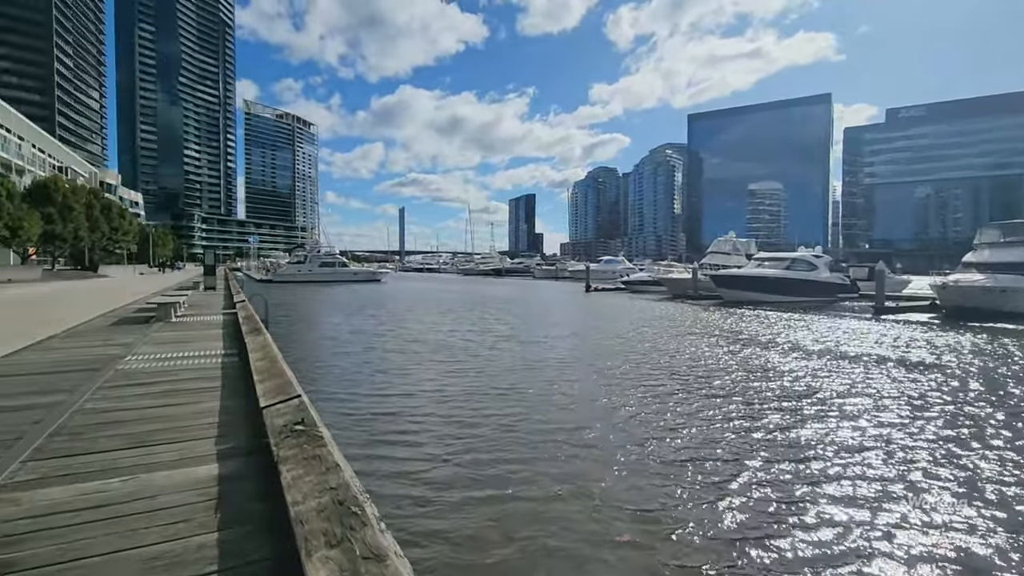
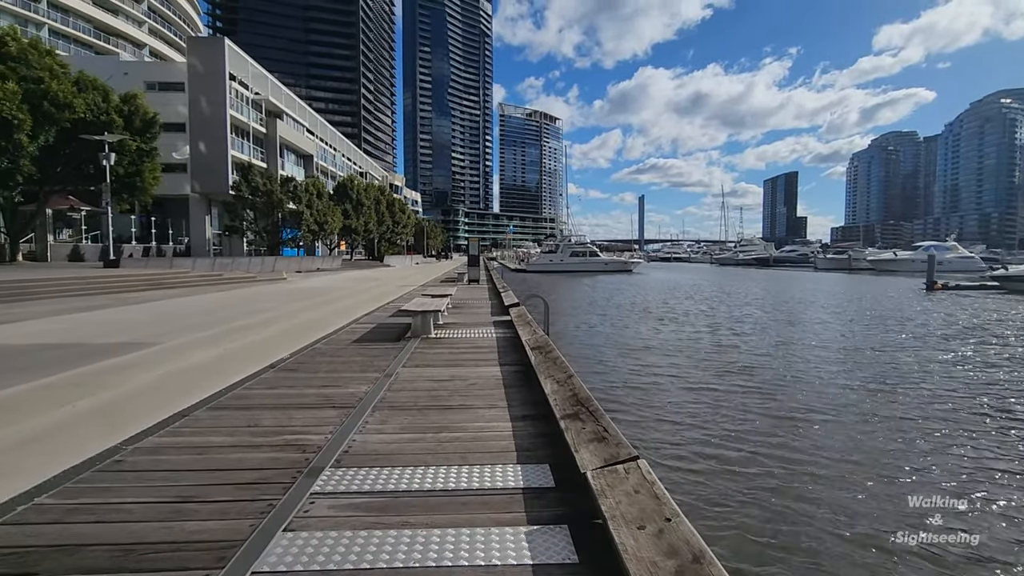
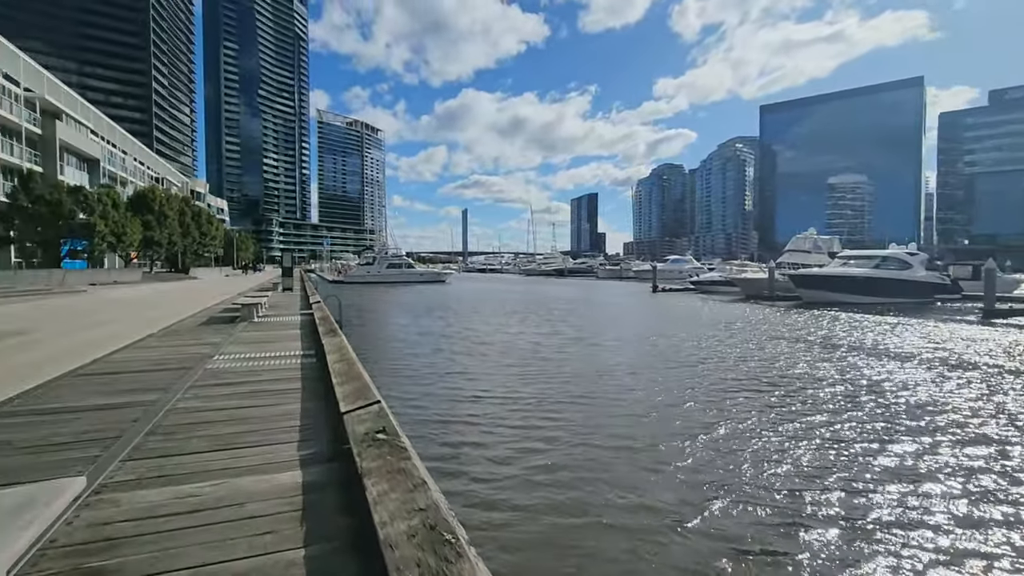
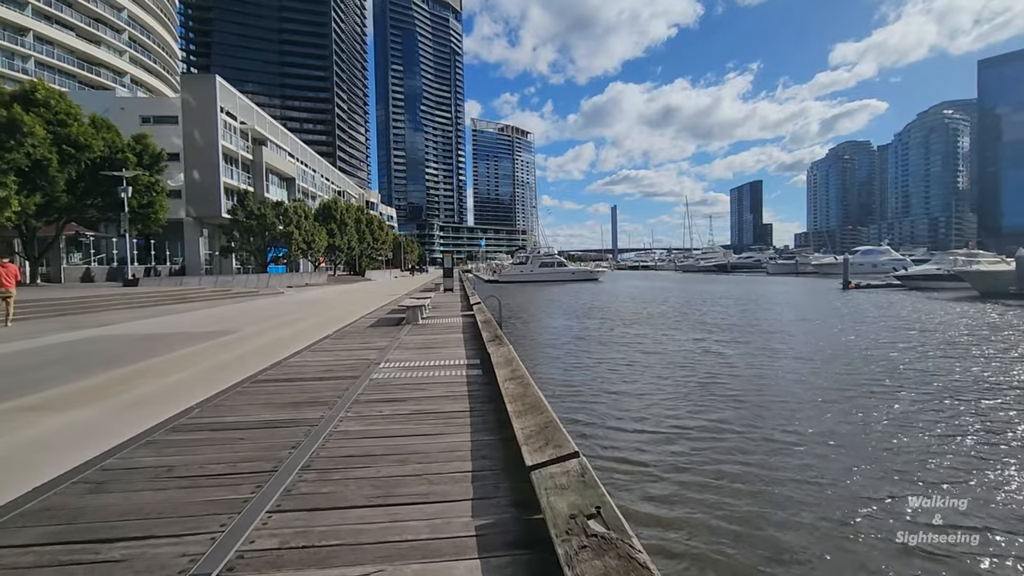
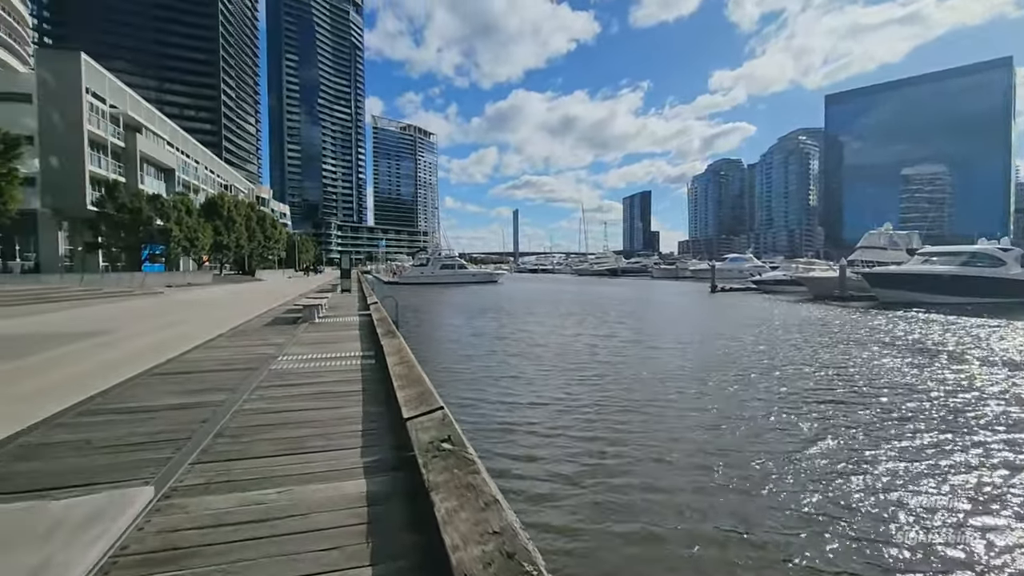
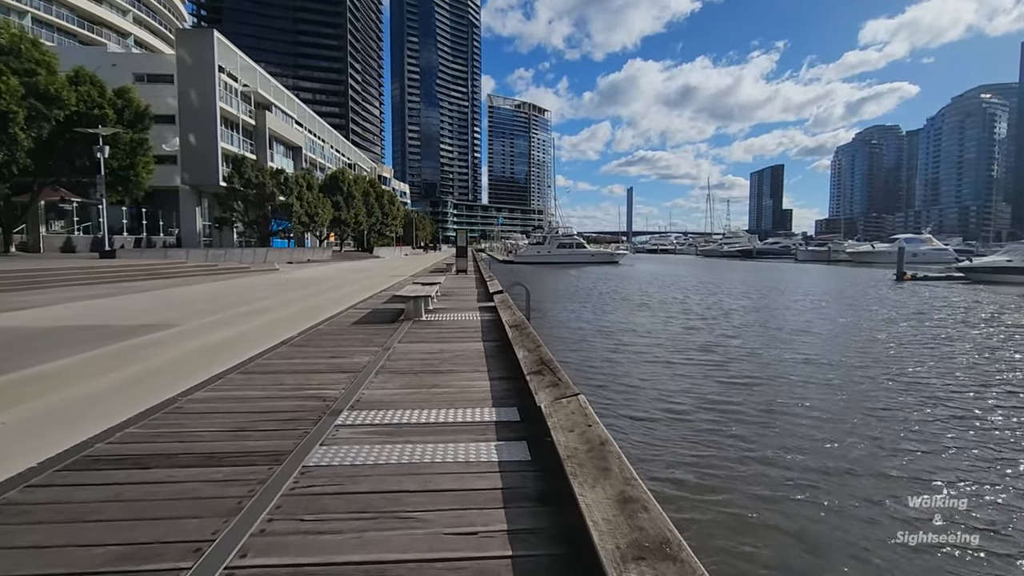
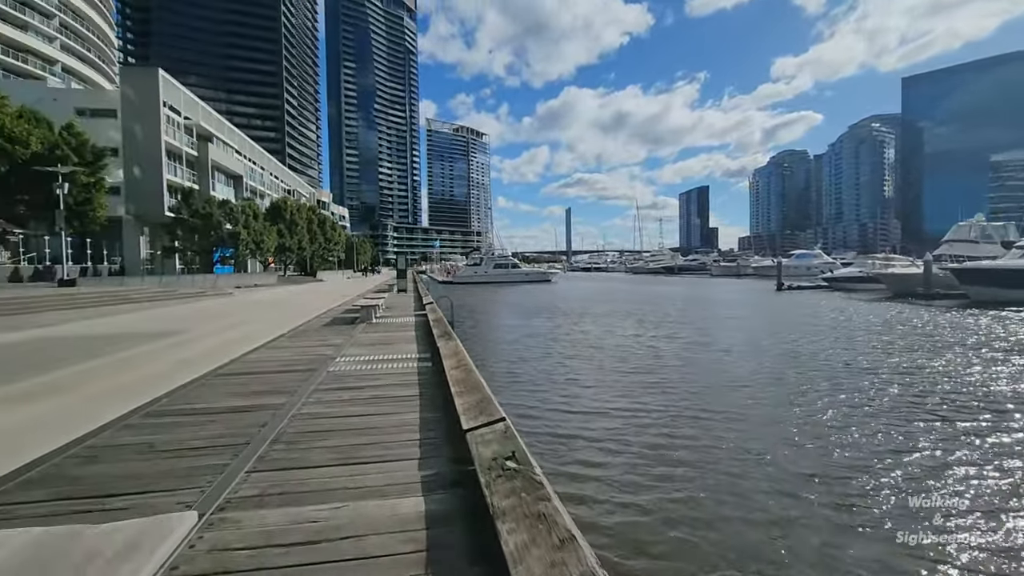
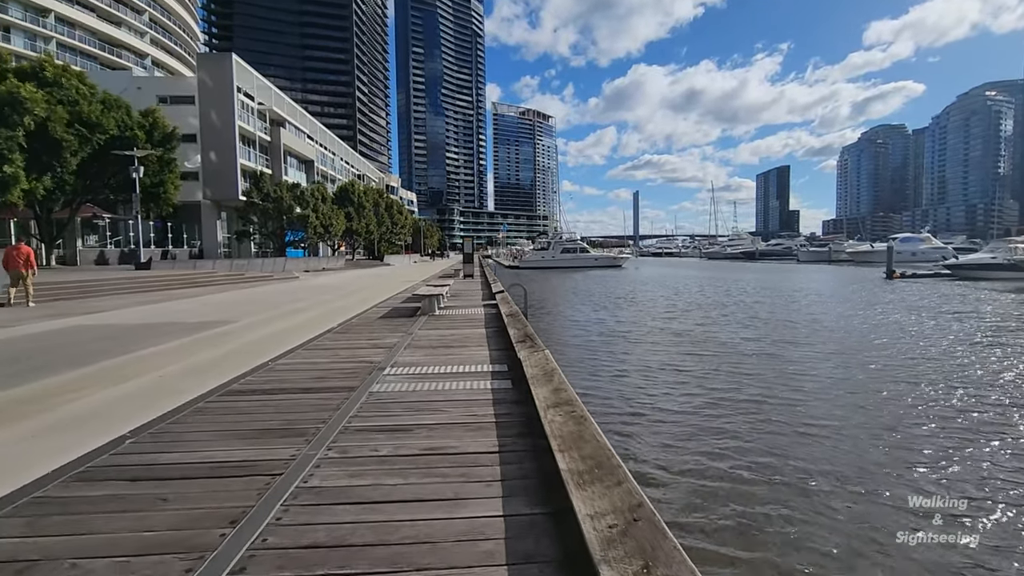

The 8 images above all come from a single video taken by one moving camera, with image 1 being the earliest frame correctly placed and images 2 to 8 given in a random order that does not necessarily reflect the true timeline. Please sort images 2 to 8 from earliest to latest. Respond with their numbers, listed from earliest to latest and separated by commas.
3, 5, 7, 4, 8, 6, 2
